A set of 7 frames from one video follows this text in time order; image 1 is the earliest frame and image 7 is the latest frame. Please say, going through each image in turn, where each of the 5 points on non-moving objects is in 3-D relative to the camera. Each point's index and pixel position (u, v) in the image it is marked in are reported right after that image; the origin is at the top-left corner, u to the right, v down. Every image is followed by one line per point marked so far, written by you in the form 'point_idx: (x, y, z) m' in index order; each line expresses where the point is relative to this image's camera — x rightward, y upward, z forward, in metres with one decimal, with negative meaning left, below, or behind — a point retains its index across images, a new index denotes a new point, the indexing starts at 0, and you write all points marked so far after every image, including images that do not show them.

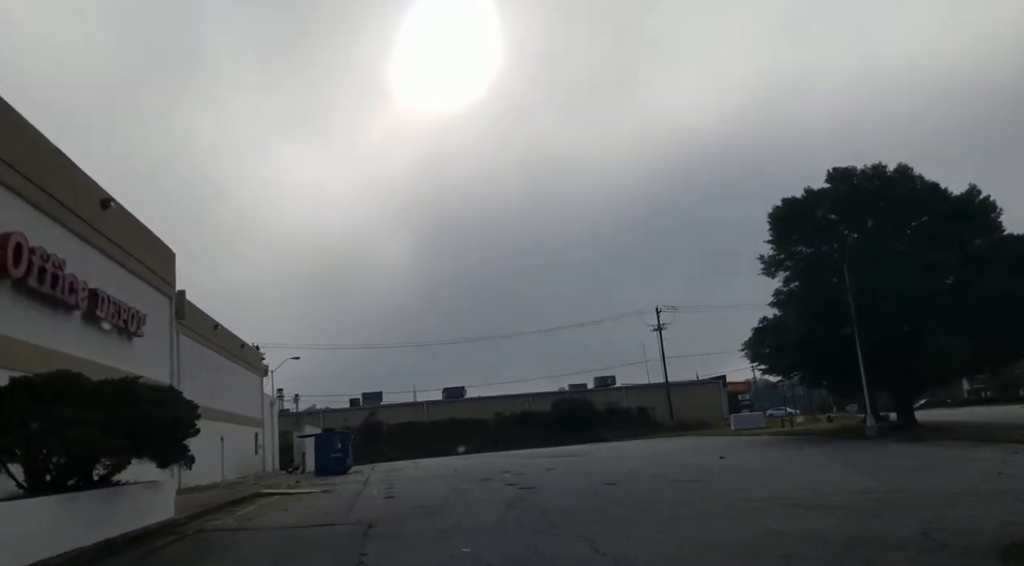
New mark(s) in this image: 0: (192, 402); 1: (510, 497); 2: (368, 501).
0: (-5.6, -2.1, +13.4) m
1: (0.0, -4.9, +17.4) m
2: (-3.7, -5.5, +19.4) m
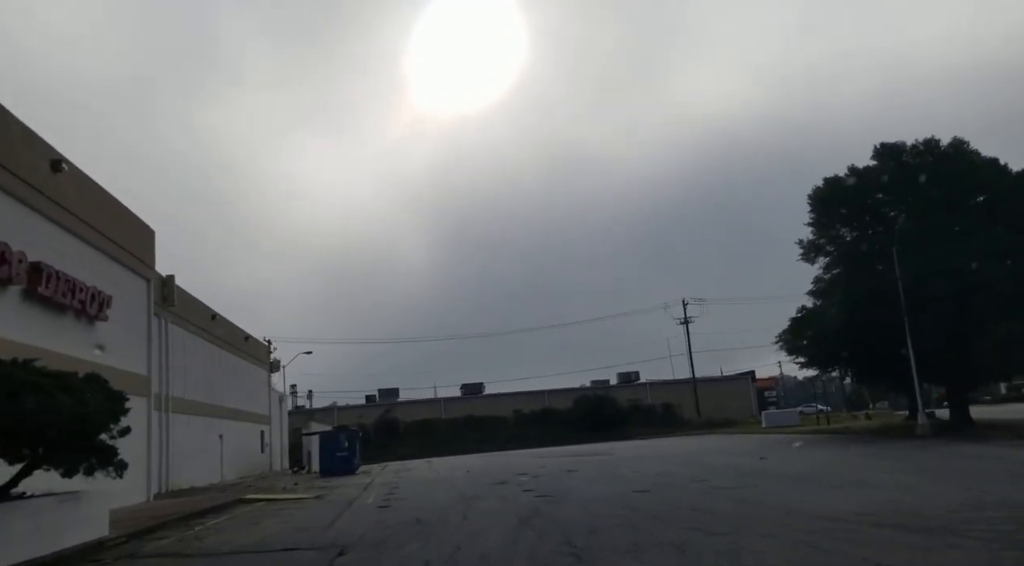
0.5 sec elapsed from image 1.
0: (-5.4, -1.5, +10.6) m
1: (+0.2, -4.3, +14.5) m
2: (-3.3, -5.0, +16.6) m
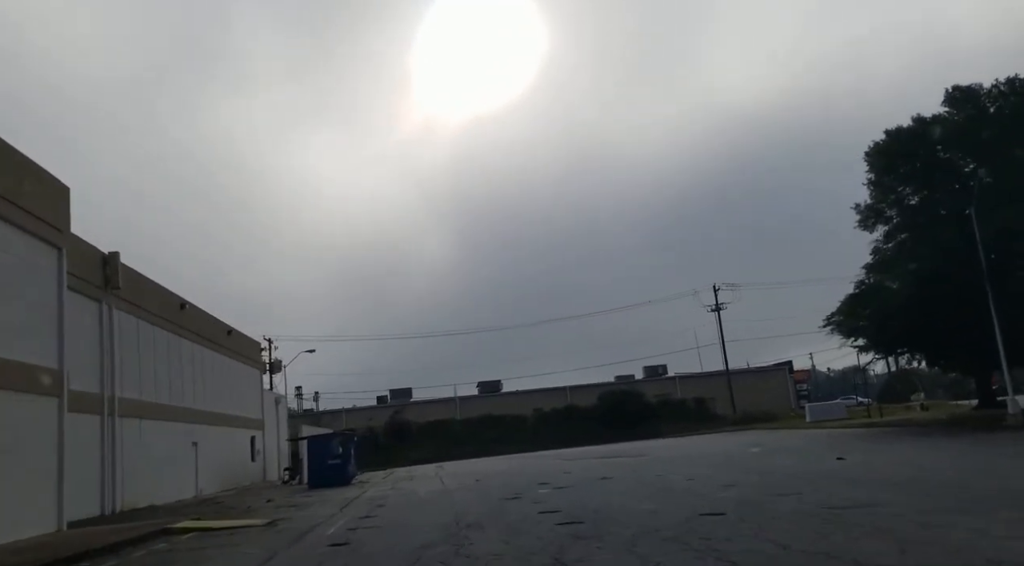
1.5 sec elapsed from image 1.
0: (-5.5, -0.6, +5.5) m
1: (+0.4, -3.3, +9.2) m
2: (-3.1, -4.0, +11.4) m
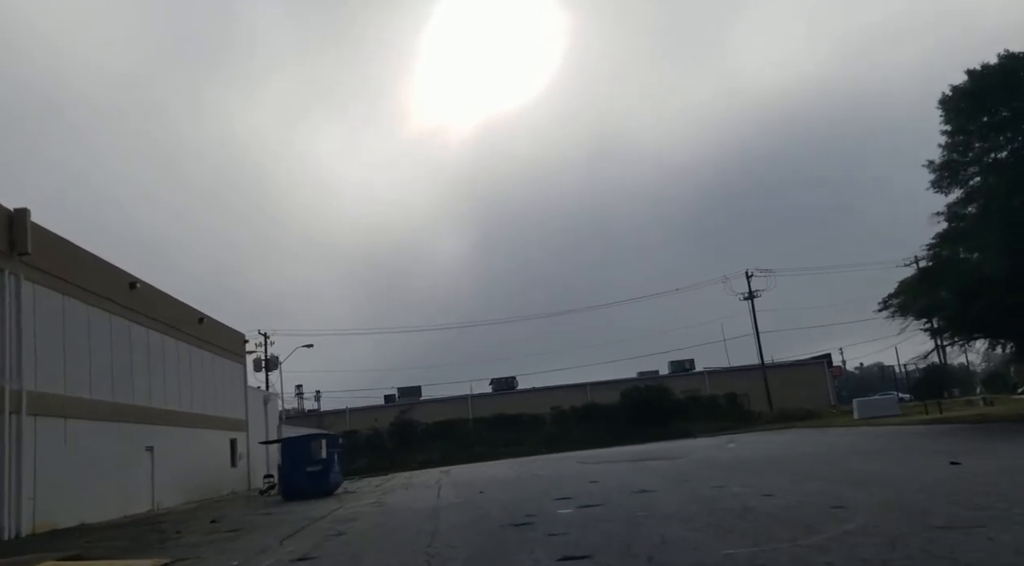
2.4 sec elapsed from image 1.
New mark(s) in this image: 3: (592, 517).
0: (-5.7, +0.4, +0.3) m
1: (+0.3, -2.2, +3.9) m
2: (-3.1, -3.0, +6.2) m
3: (+1.4, -4.1, +13.4) m
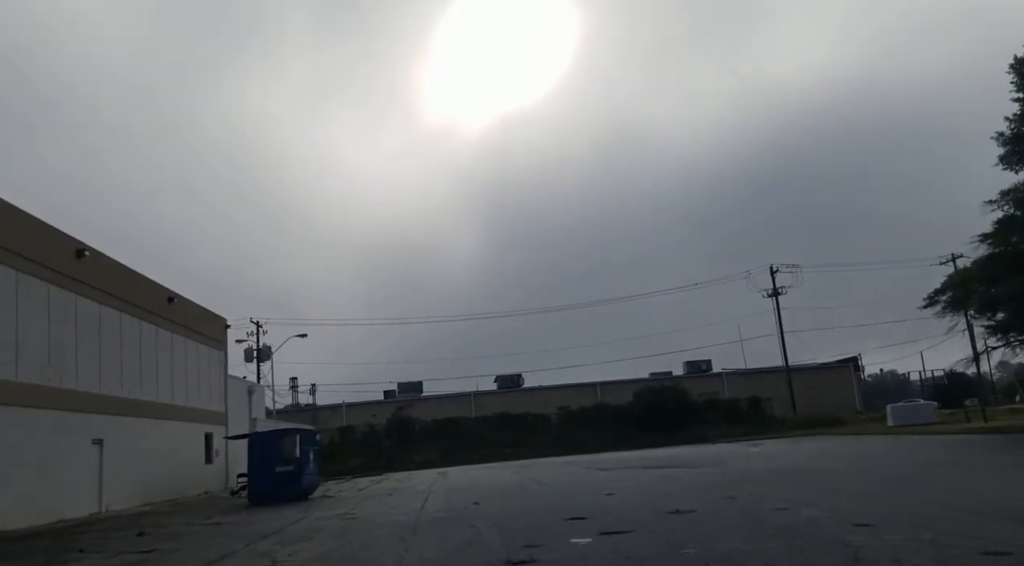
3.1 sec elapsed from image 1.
0: (-5.8, +1.2, -3.4) m
1: (+0.2, -1.4, +0.2) m
2: (-3.2, -2.2, +2.5) m
3: (+1.4, -3.3, +9.6) m
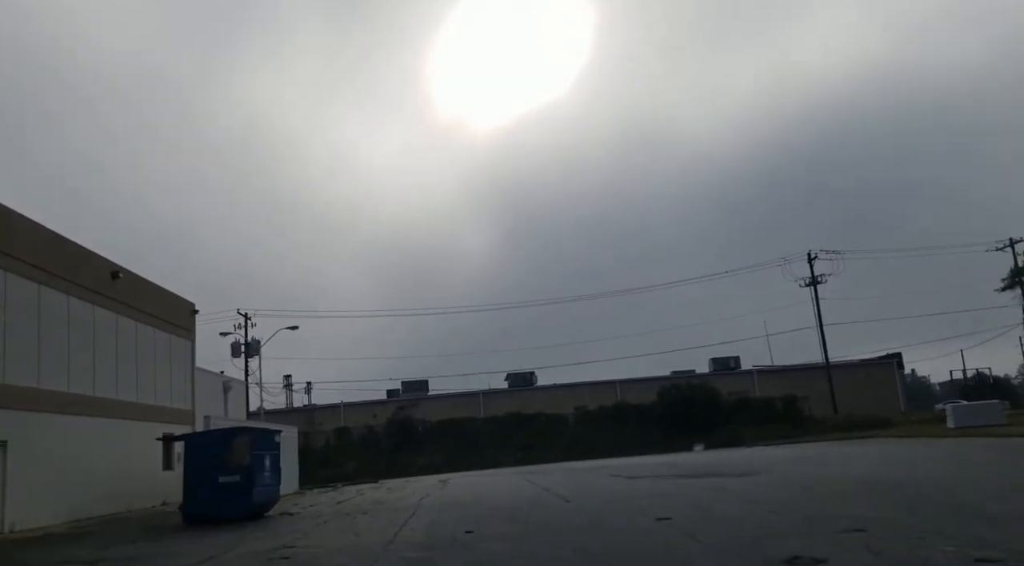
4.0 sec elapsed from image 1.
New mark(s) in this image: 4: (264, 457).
0: (-6.0, +2.3, -8.4) m
1: (0.0, -0.4, -5.0) m
2: (-3.4, -1.1, -2.6) m
3: (+1.4, -2.3, +4.5) m
4: (-6.1, -4.3, +19.0) m
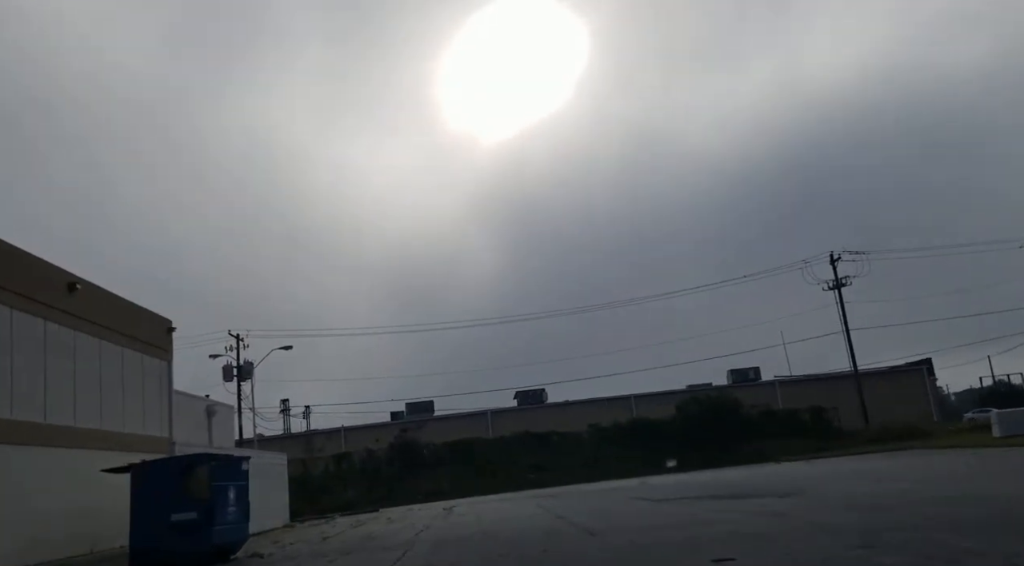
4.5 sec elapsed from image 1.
0: (-6.2, +3.1, -11.2) m
1: (-0.1, +0.5, -7.9) m
2: (-3.4, -0.4, -5.5) m
3: (+1.4, -1.7, +1.5) m
4: (-5.9, -4.3, +16.0) m
